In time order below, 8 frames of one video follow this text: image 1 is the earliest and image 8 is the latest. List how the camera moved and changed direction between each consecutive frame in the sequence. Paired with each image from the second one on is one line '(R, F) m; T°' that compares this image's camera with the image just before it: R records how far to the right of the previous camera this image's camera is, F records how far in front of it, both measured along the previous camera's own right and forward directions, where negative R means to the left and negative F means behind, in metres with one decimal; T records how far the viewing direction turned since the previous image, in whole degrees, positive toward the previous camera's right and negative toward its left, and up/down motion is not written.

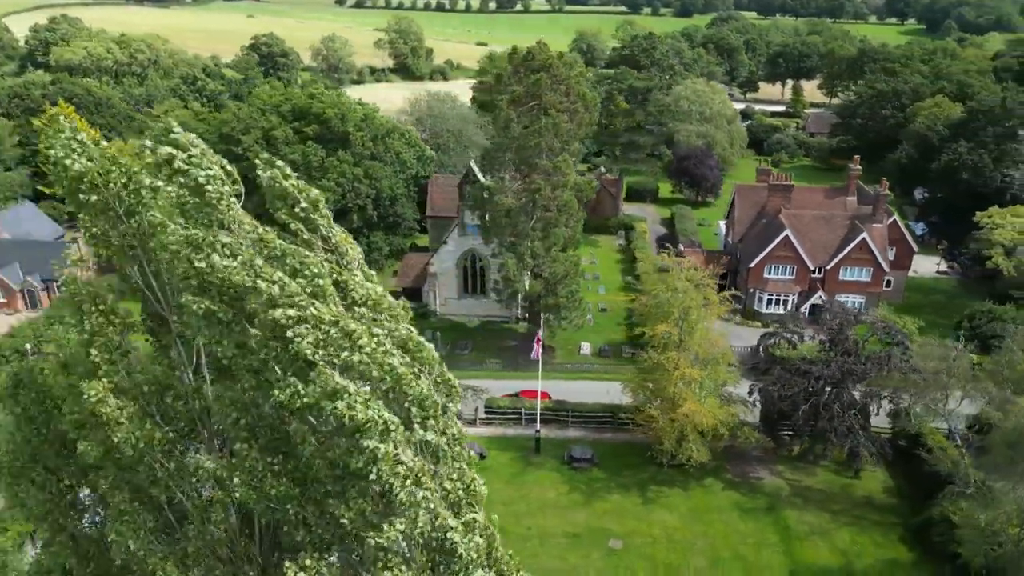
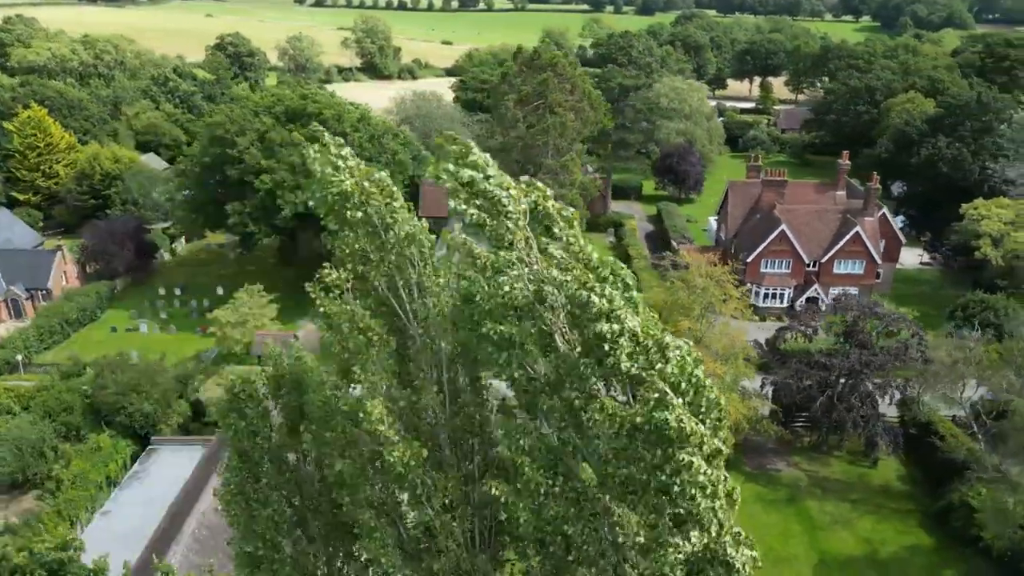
(-2.8, +0.1) m; +3°
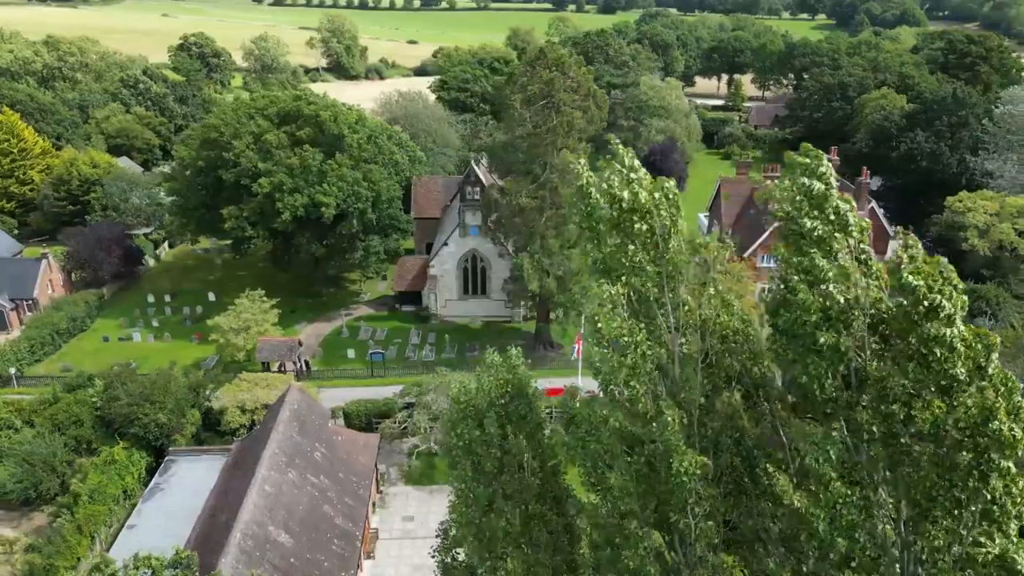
(-2.9, +0.1) m; +3°
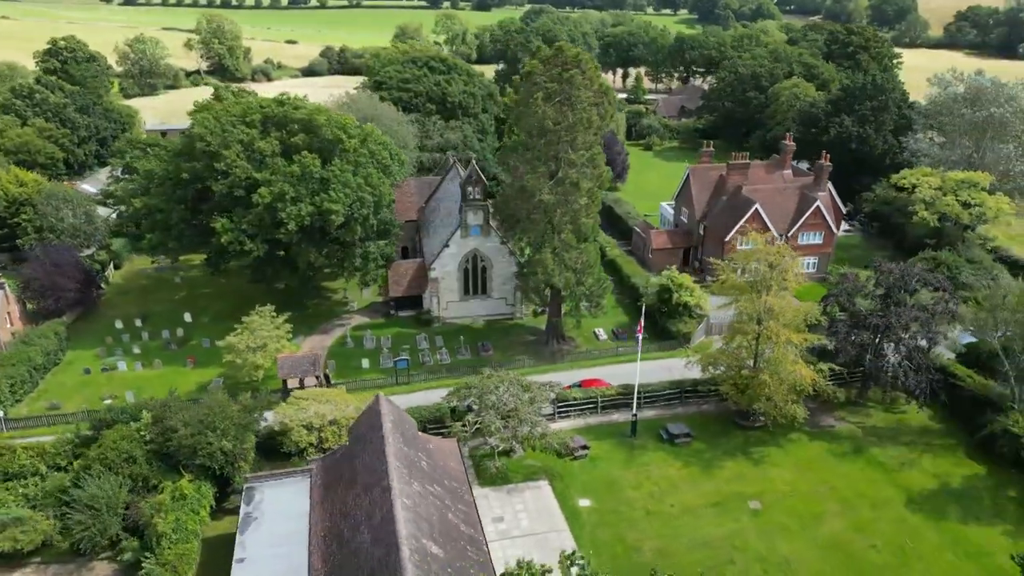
(-9.6, +0.3) m; +9°
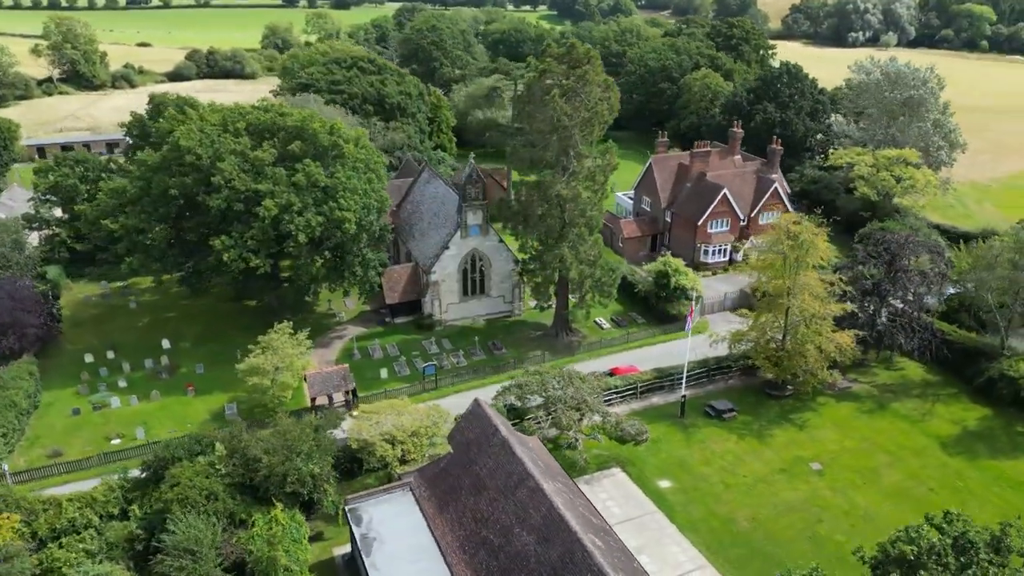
(-10.3, +0.5) m; +10°
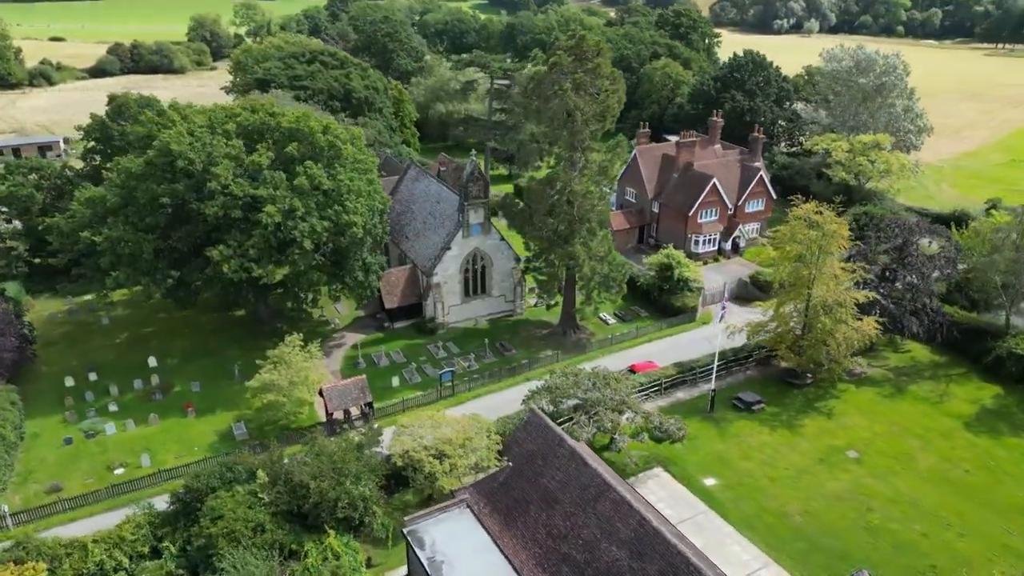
(-5.3, +1.5) m; +5°
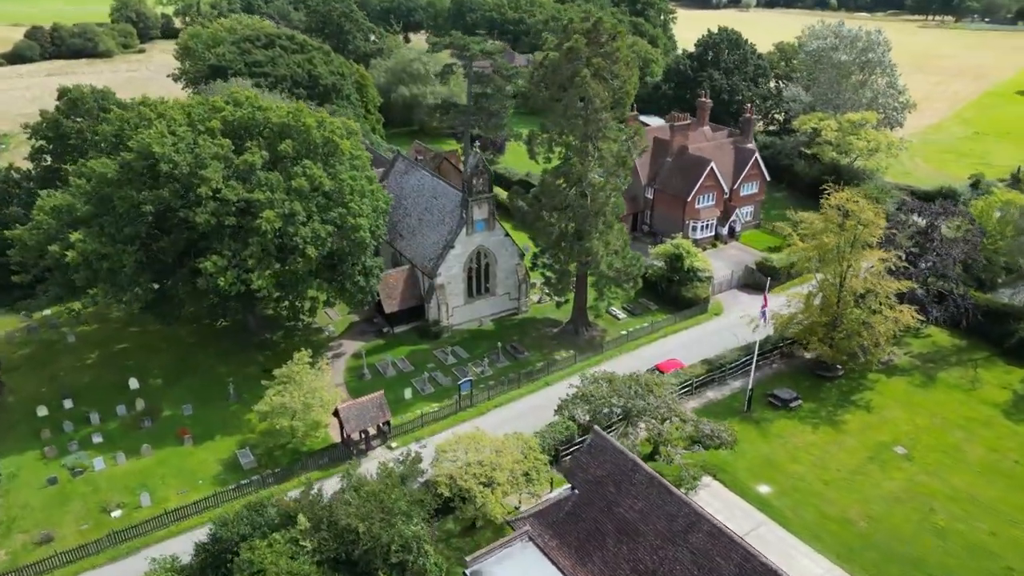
(-4.7, +3.1) m; +4°
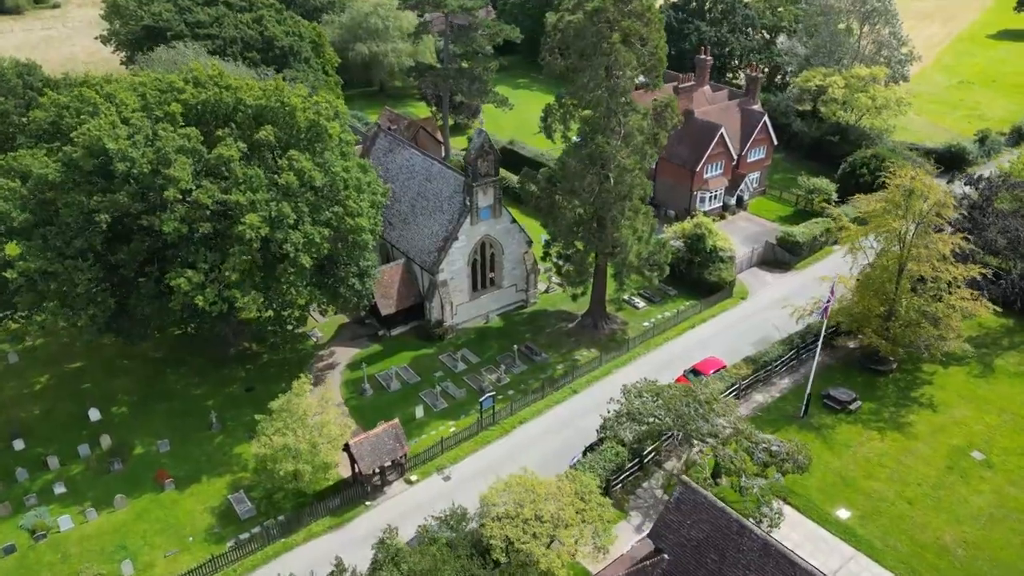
(-4.0, +5.9) m; +4°
